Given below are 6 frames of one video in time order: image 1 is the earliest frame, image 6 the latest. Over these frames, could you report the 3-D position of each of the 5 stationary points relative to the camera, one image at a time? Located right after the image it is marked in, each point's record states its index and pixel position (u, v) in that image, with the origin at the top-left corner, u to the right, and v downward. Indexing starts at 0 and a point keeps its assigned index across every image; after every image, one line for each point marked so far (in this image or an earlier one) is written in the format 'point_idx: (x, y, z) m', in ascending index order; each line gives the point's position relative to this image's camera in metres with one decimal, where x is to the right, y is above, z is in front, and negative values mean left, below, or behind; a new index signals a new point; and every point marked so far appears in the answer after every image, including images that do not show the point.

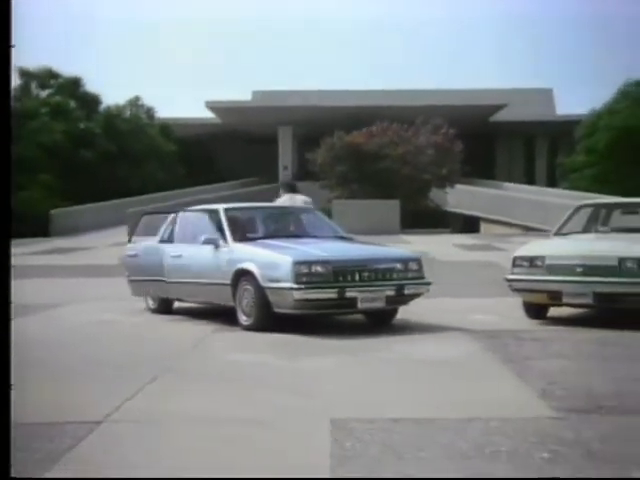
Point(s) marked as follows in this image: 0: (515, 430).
0: (+1.5, -1.4, +7.5) m
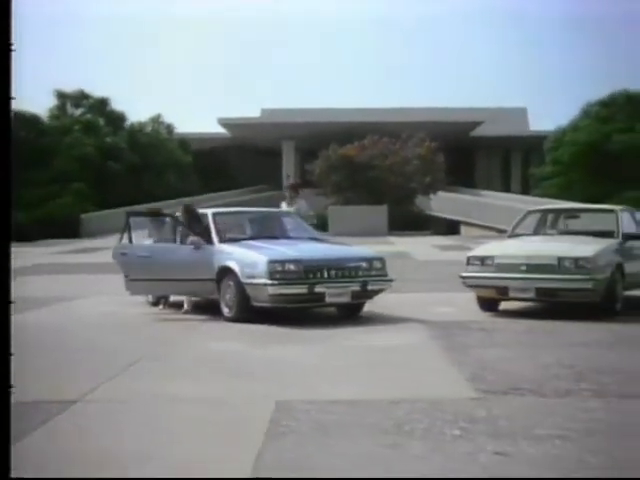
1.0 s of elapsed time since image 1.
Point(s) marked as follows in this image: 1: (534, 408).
0: (+1.0, -1.5, +9.1) m
1: (+1.9, -1.5, +9.1) m
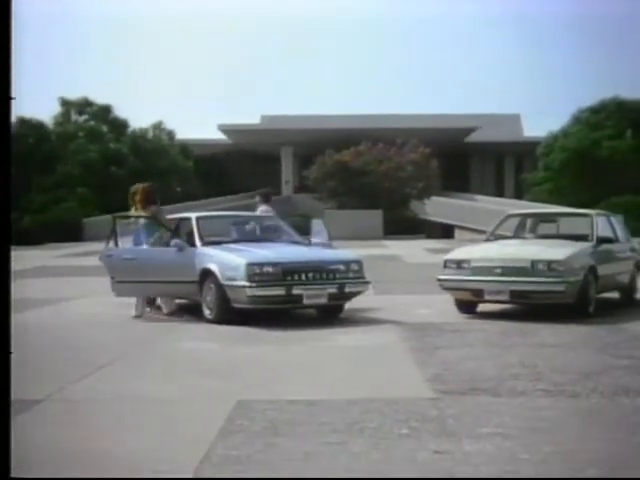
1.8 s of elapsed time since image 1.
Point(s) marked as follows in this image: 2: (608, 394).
0: (+0.6, -1.5, +9.4) m
1: (+1.5, -1.5, +9.3) m
2: (+2.6, -1.4, +9.4) m
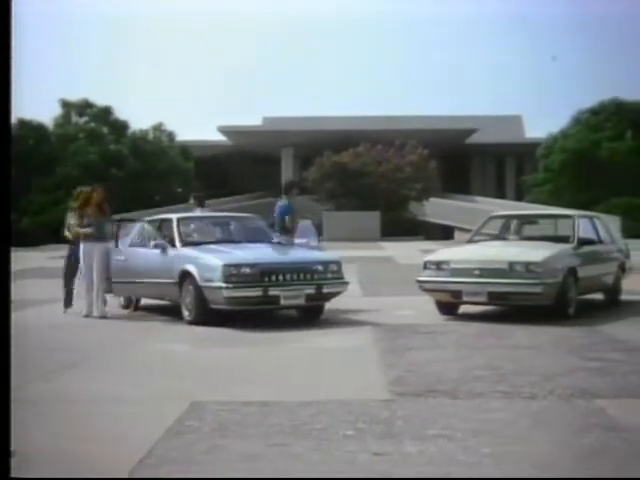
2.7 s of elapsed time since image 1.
0: (+0.2, -1.5, +9.3) m
1: (+1.0, -1.5, +9.2) m
2: (+2.1, -1.4, +9.2) m
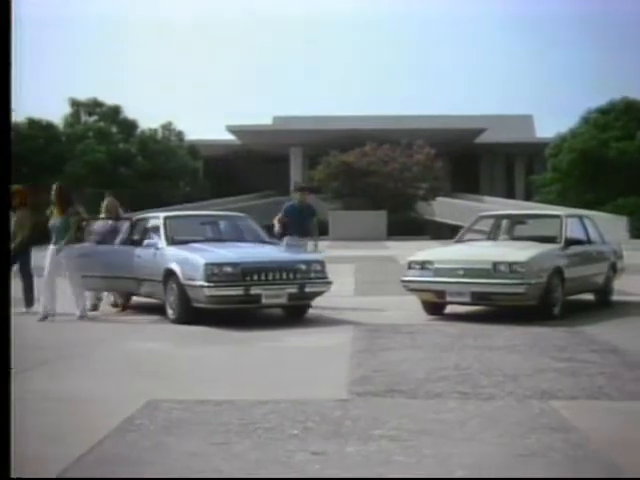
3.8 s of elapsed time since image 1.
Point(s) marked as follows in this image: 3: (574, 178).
0: (-0.2, -1.5, +9.2) m
1: (+0.6, -1.4, +9.0) m
2: (+1.7, -1.3, +8.9) m
3: (+3.4, +0.8, +14.0) m
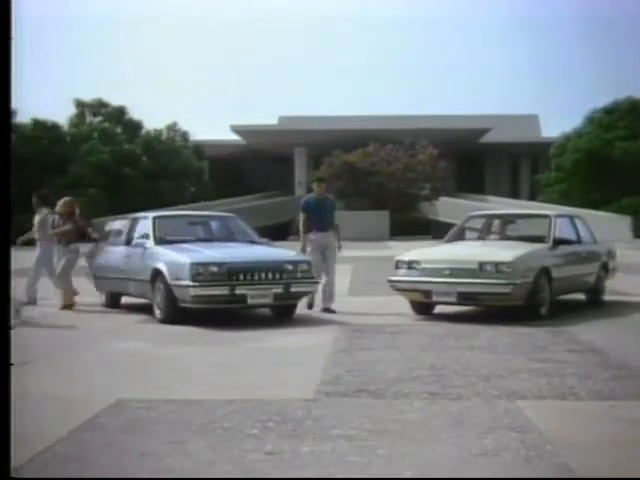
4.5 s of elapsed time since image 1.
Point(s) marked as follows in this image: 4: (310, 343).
0: (-0.5, -1.4, +9.1) m
1: (+0.3, -1.4, +8.8) m
2: (+1.4, -1.3, +8.7) m
3: (+3.3, +0.8, +13.7) m
4: (0.0, -1.1, +11.2) m
